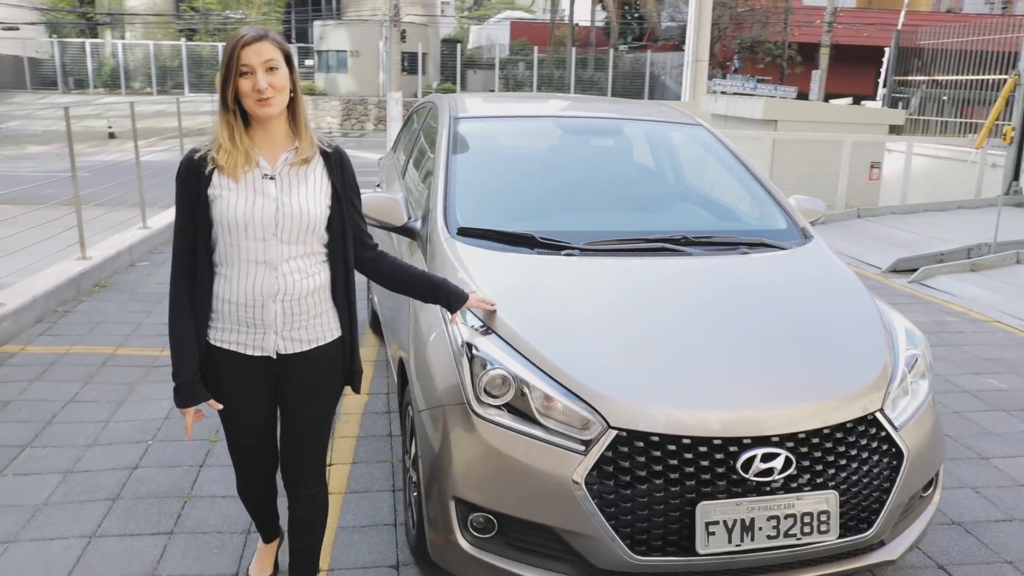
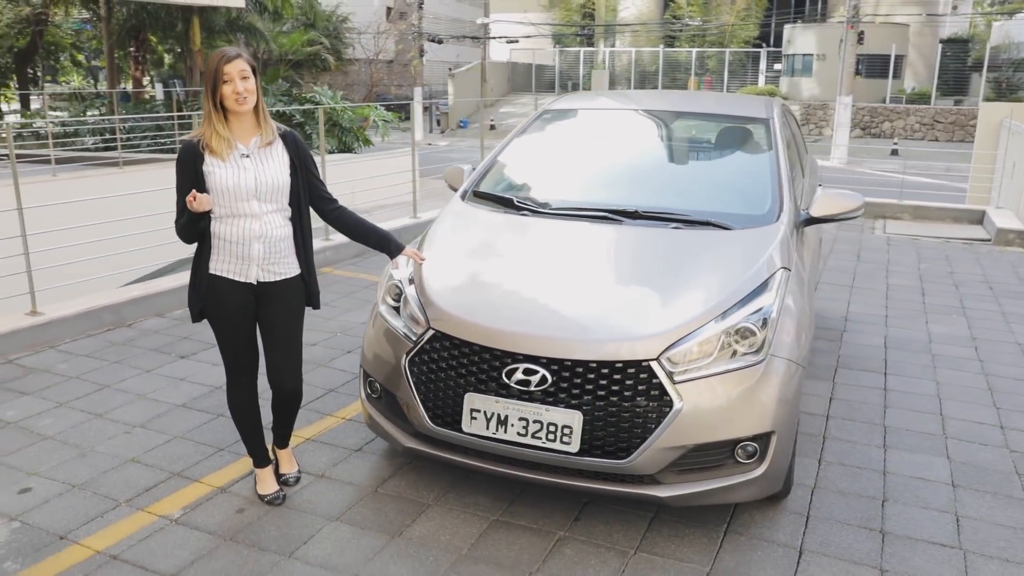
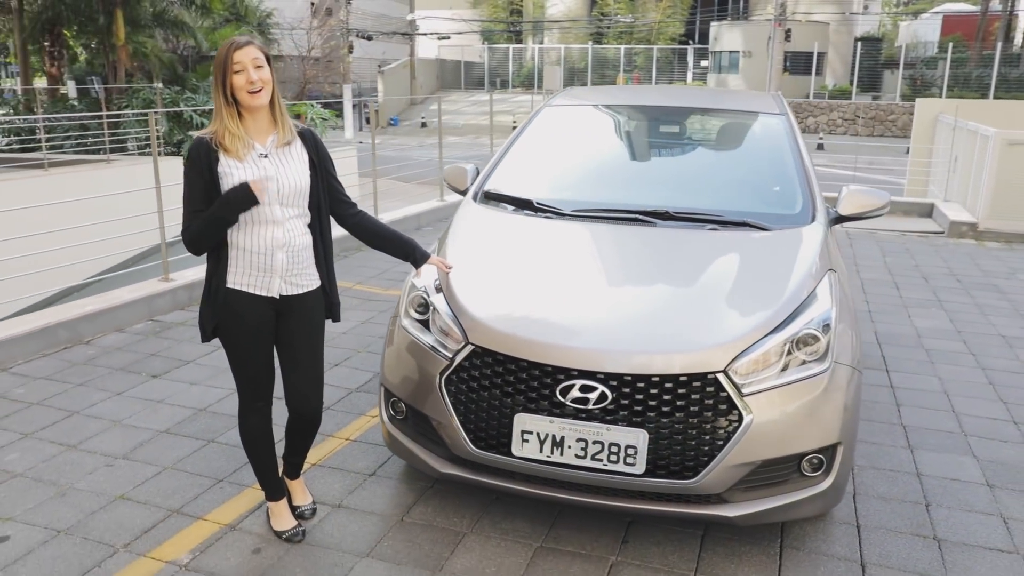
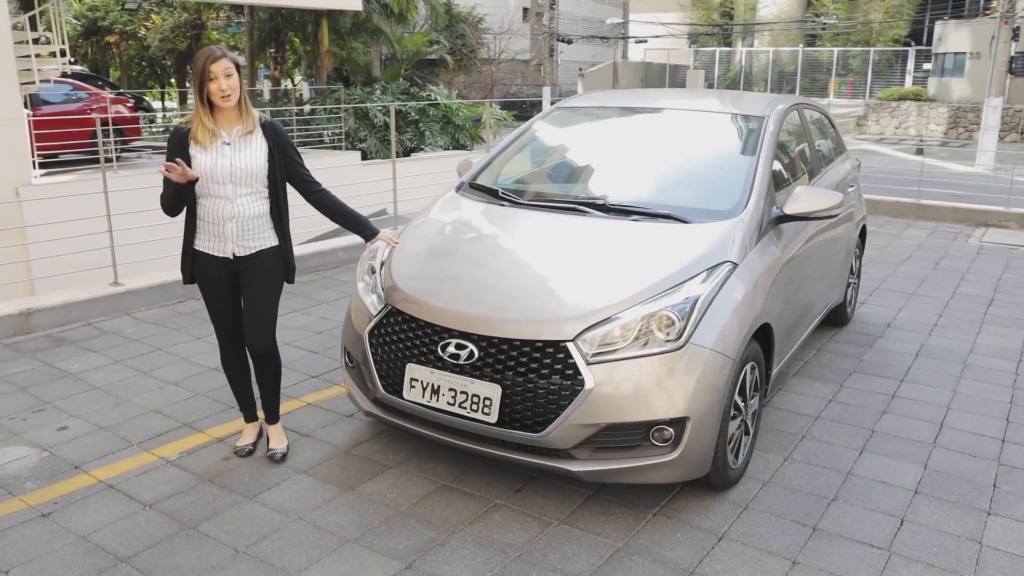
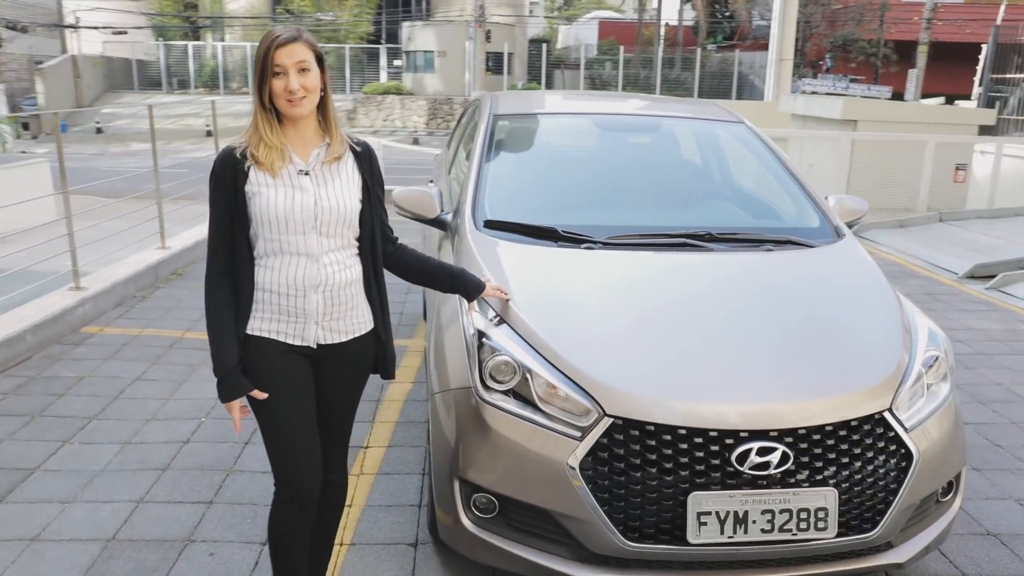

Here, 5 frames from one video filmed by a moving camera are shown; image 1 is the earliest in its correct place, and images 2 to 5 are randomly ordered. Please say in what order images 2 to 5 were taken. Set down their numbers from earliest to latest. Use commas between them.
5, 3, 2, 4
